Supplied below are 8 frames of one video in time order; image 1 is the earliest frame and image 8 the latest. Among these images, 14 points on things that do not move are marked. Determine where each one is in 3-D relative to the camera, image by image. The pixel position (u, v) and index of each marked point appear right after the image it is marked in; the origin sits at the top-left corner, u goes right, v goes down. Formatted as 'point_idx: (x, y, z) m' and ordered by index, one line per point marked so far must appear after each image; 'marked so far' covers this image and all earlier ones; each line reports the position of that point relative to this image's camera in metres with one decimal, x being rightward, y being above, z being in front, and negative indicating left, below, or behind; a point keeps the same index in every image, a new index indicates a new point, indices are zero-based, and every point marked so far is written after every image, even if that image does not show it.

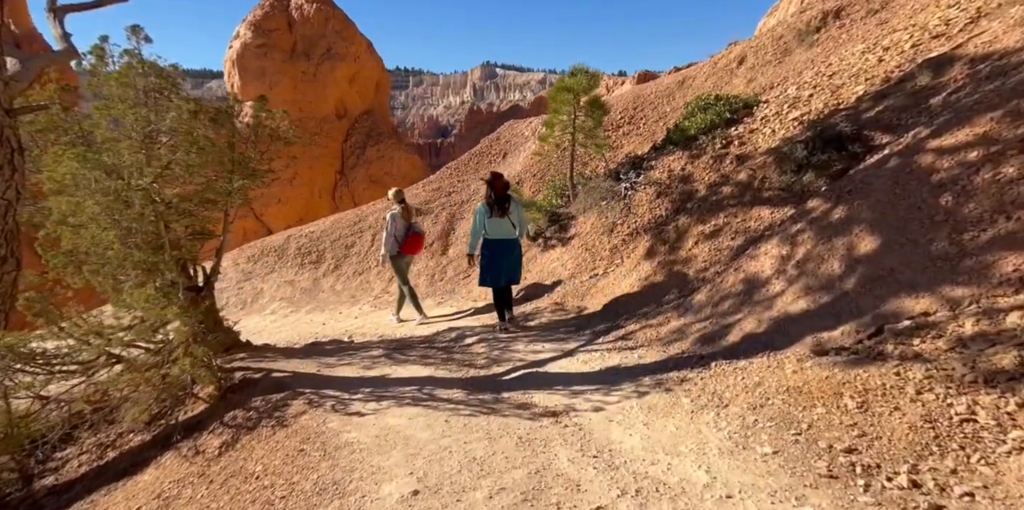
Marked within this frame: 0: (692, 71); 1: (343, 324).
0: (+3.4, +3.4, +10.3) m
1: (-2.3, -0.9, +7.7) m
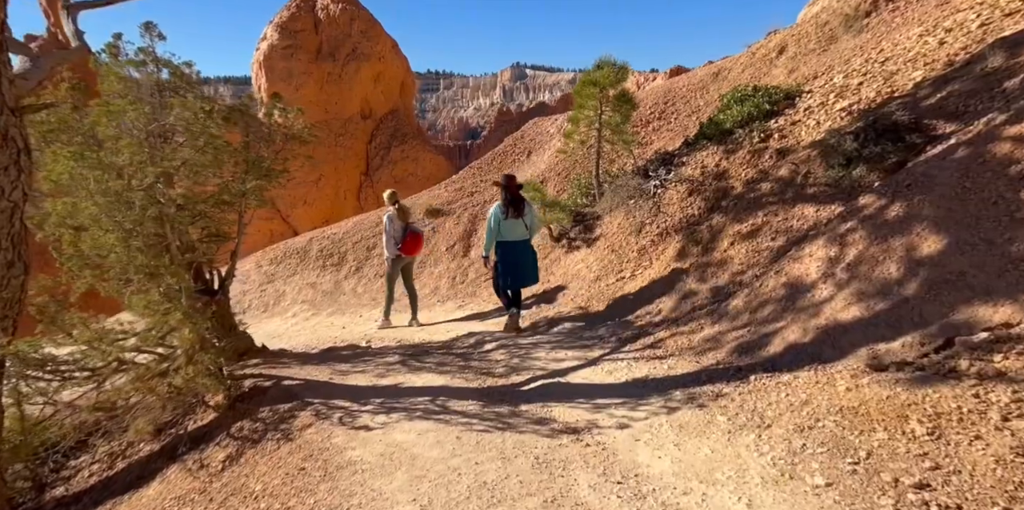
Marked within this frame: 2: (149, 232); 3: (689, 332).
0: (+3.9, +3.4, +9.8) m
1: (-2.0, -1.0, +7.5) m
2: (-2.7, +0.2, +4.1) m
3: (+1.5, -0.7, +4.8) m
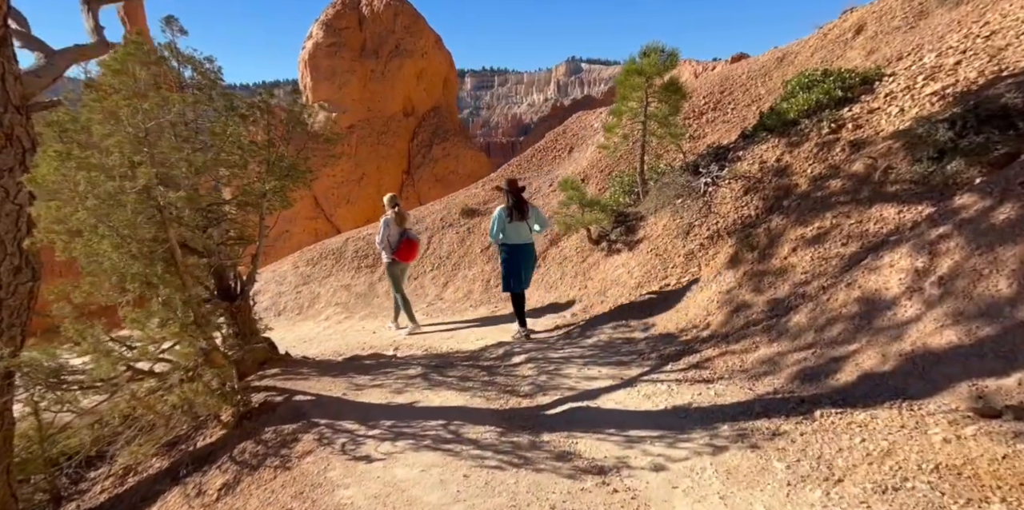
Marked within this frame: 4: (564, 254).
0: (+4.5, +3.3, +8.9) m
1: (-1.6, -1.0, +7.2) m
2: (-2.6, +0.1, +3.9) m
3: (+1.7, -0.7, +4.2) m
4: (+0.7, 0.0, +7.9) m
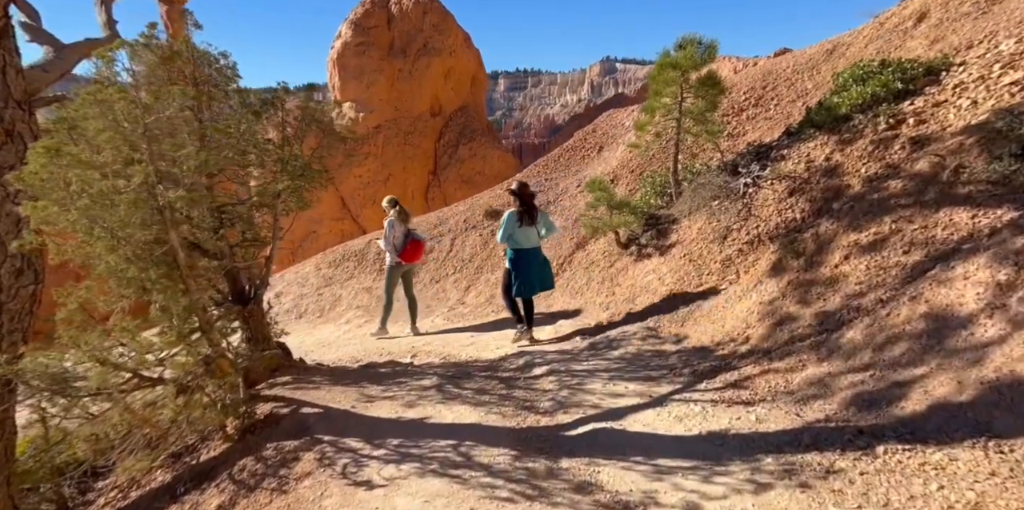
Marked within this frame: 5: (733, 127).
0: (+5.0, +3.2, +8.4) m
1: (-1.3, -1.0, +6.9) m
2: (-2.5, +0.1, +3.7) m
3: (+1.8, -0.8, +3.8) m
4: (+1.1, 0.0, +7.5) m
5: (+3.1, +1.8, +7.8) m
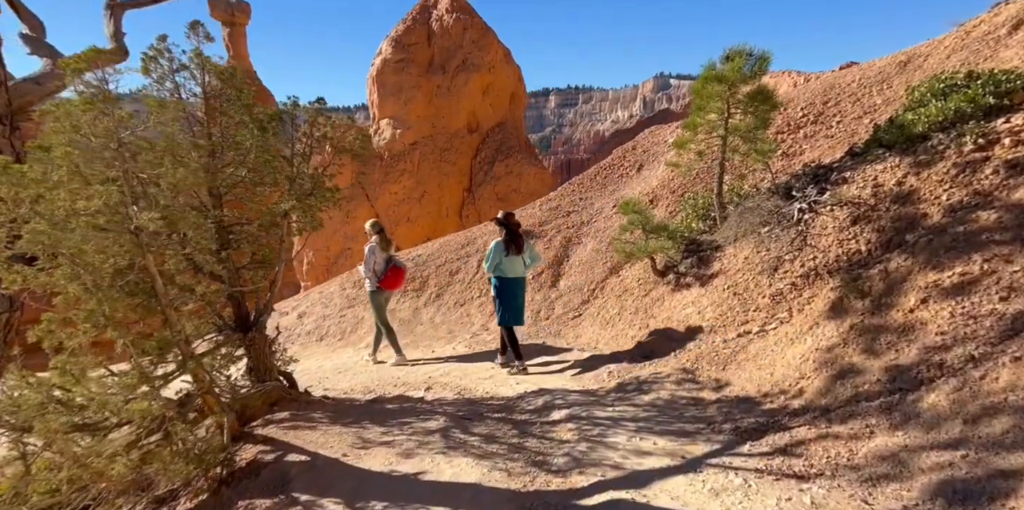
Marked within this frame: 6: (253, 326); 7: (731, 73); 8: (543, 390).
0: (+5.4, +2.8, +7.6) m
1: (-1.0, -1.3, +6.5) m
2: (-2.4, -0.1, +3.4) m
3: (+1.9, -1.0, +3.1) m
4: (+1.4, -0.4, +6.9) m
5: (+3.5, +1.4, +7.1) m
6: (-2.3, -0.7, +5.0) m
7: (+2.3, +1.9, +5.9) m
8: (+0.3, -1.2, +5.2) m
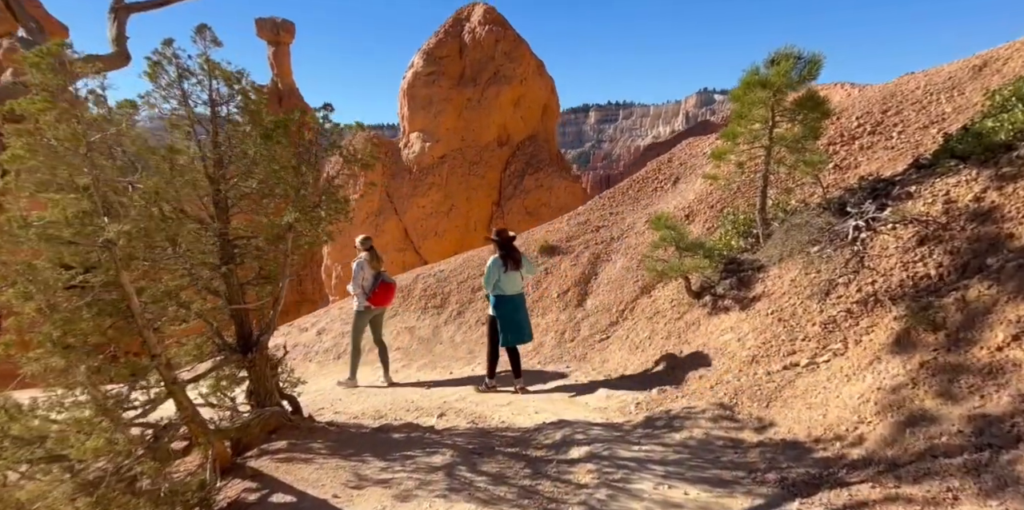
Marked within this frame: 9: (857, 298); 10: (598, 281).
0: (+5.7, +2.5, +6.9) m
1: (-0.8, -1.5, +6.1) m
2: (-2.4, -0.1, +3.1) m
3: (+1.9, -1.2, +2.5) m
4: (+1.7, -0.6, +6.4) m
5: (+3.8, +1.2, +6.5) m
6: (-2.2, -0.8, +4.7) m
7: (+2.6, +1.7, +5.4) m
8: (+0.4, -1.4, +4.7) m
9: (+2.6, -0.3, +4.2) m
10: (+1.2, -0.4, +7.6) m
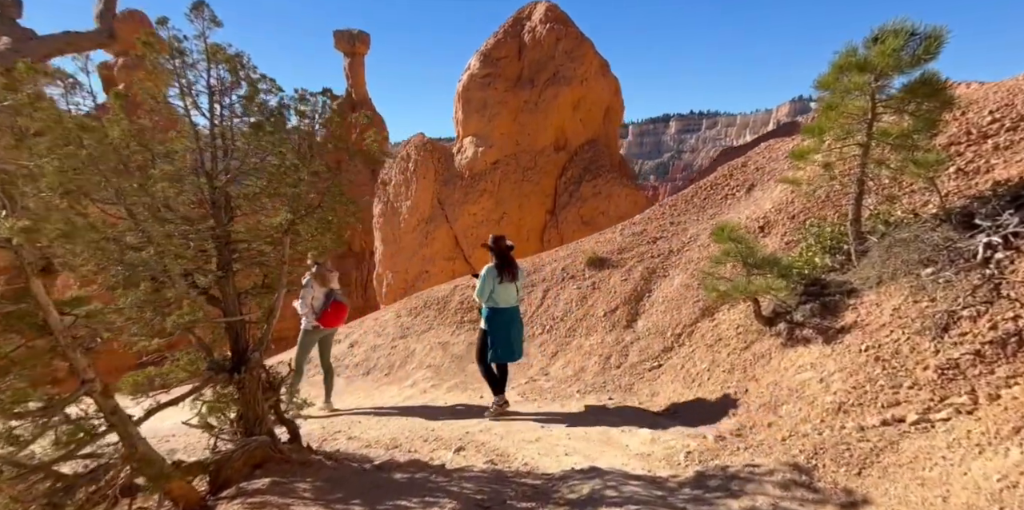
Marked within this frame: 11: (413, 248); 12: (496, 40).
0: (+6.2, +2.3, +5.4) m
1: (-0.5, -1.6, +5.4) m
2: (-2.4, -0.2, +2.7) m
3: (+1.8, -1.2, +1.6) m
4: (+2.0, -0.8, +5.4) m
5: (+4.2, +0.9, +5.3) m
6: (-2.0, -0.8, +4.2) m
7: (+2.8, +1.6, +4.4) m
8: (+0.6, -1.5, +3.9) m
9: (+2.7, -0.5, +3.2) m
10: (+1.7, -0.5, +6.7) m
11: (-2.6, +0.2, +14.5) m
12: (-0.5, +5.6, +14.5) m
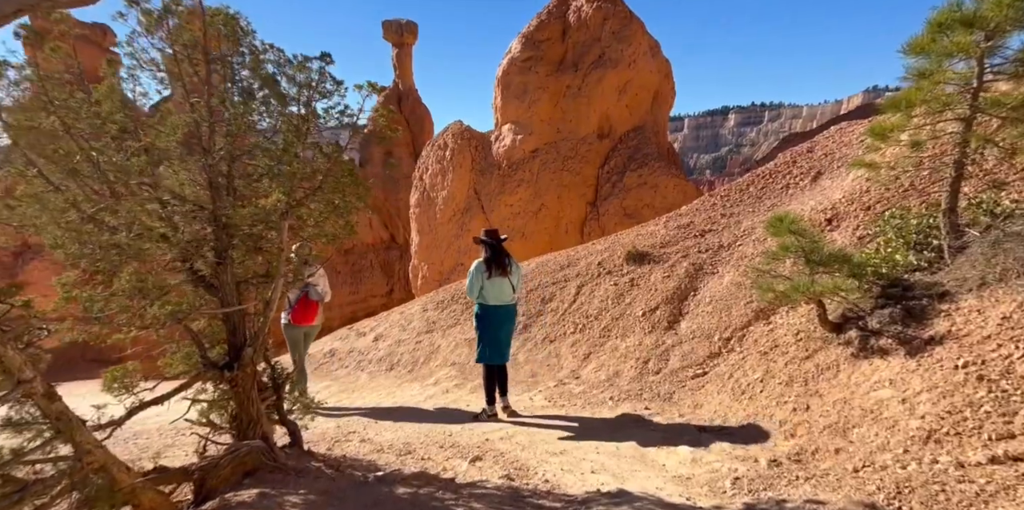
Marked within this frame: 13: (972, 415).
0: (+6.5, +2.2, +4.4) m
1: (-0.2, -1.5, +4.9) m
2: (-2.3, -0.1, +2.3) m
3: (+1.7, -1.2, +0.9) m
4: (+2.2, -0.7, +4.7) m
5: (+4.4, +1.0, +4.4) m
6: (-1.9, -0.7, +3.9) m
7: (+3.0, +1.6, +3.6) m
8: (+0.7, -1.5, +3.3) m
9: (+2.7, -0.5, +2.4) m
10: (+2.0, -0.5, +6.0) m
11: (-1.6, +0.4, +14.1) m
12: (+0.6, +5.7, +13.9) m
13: (+2.3, -0.8, +2.9) m
